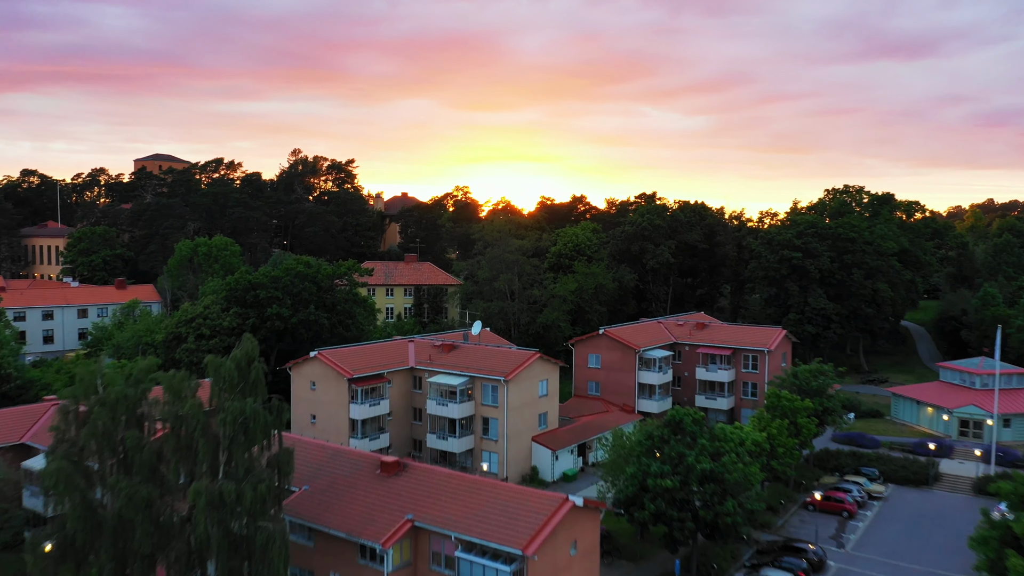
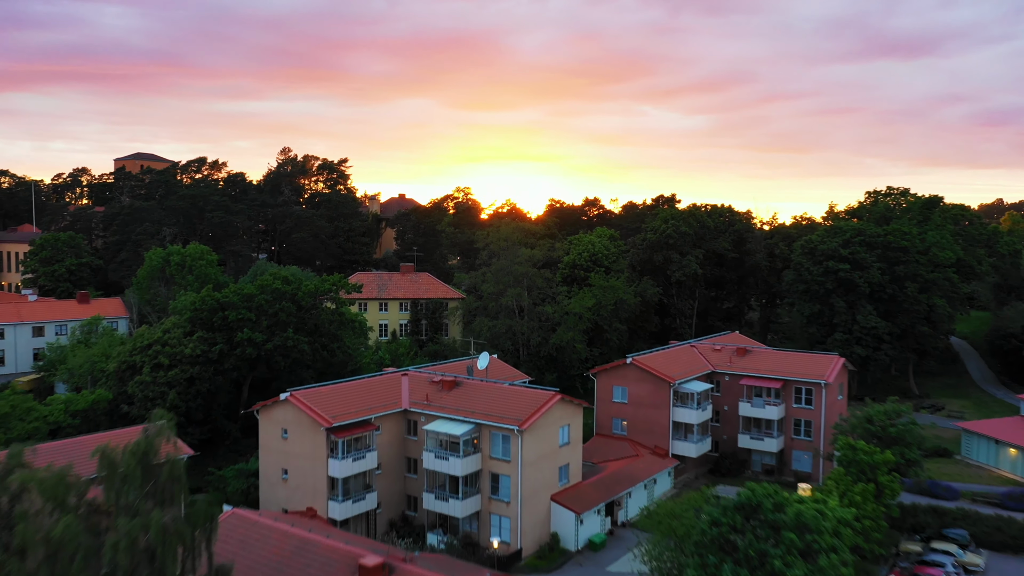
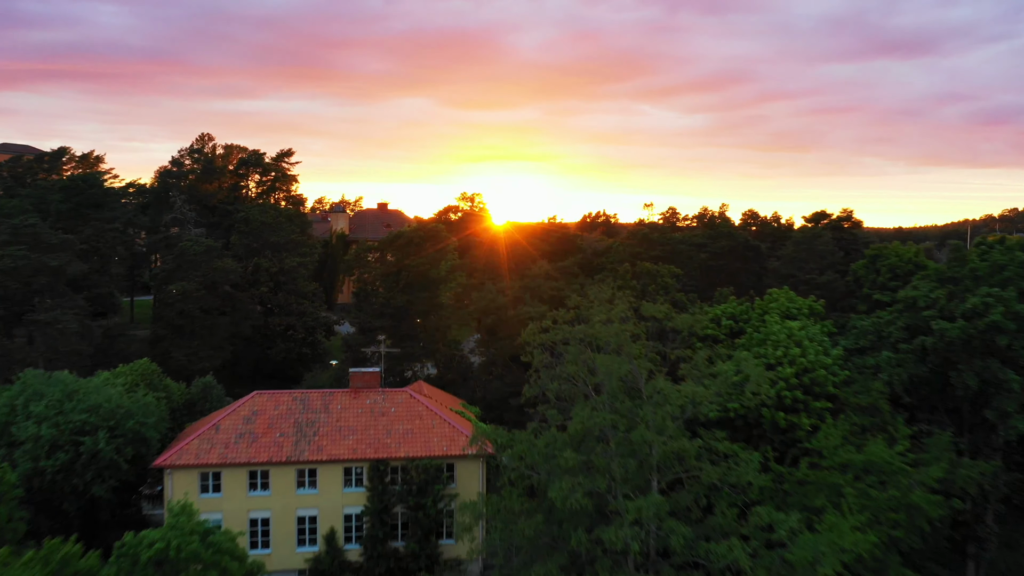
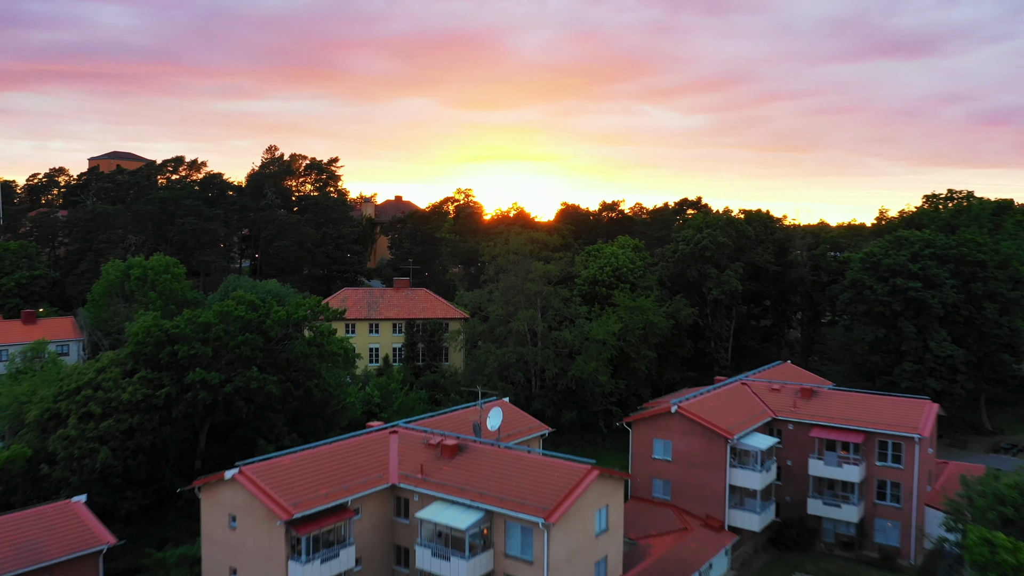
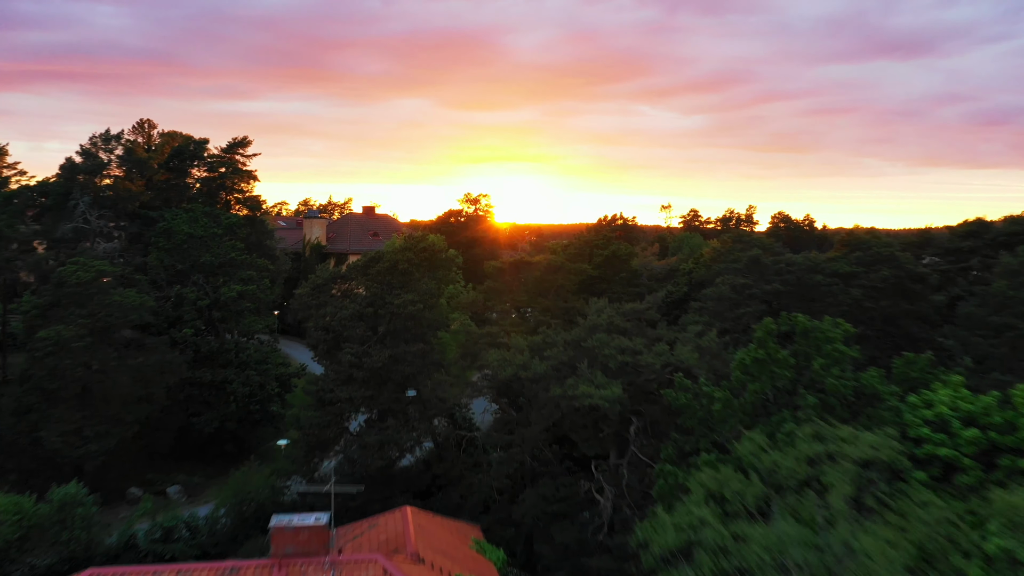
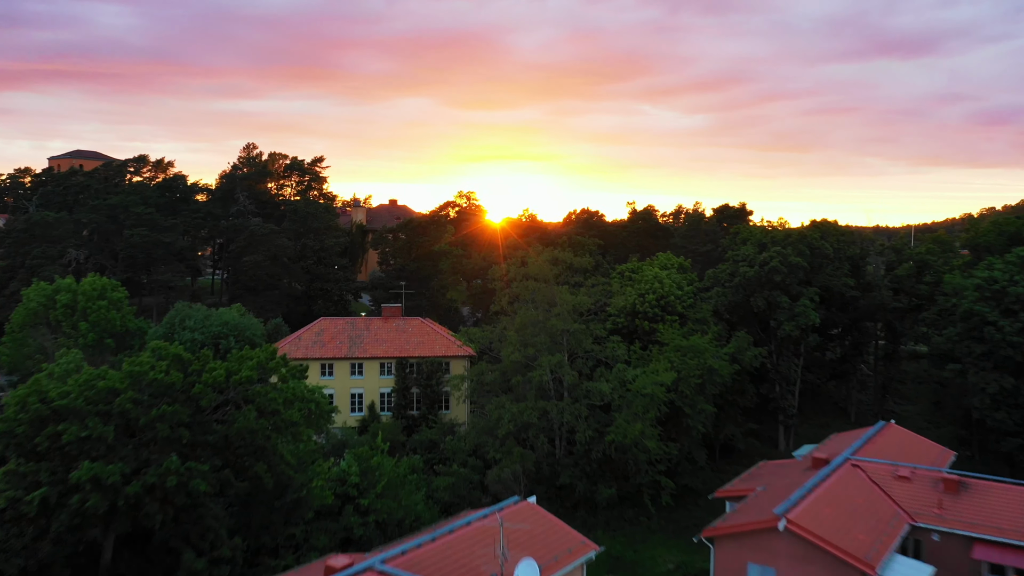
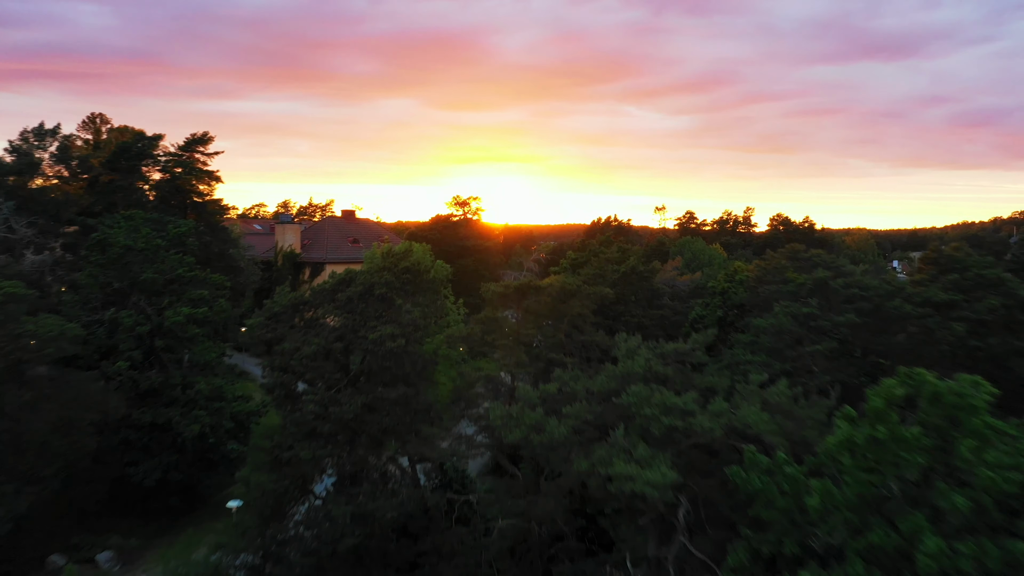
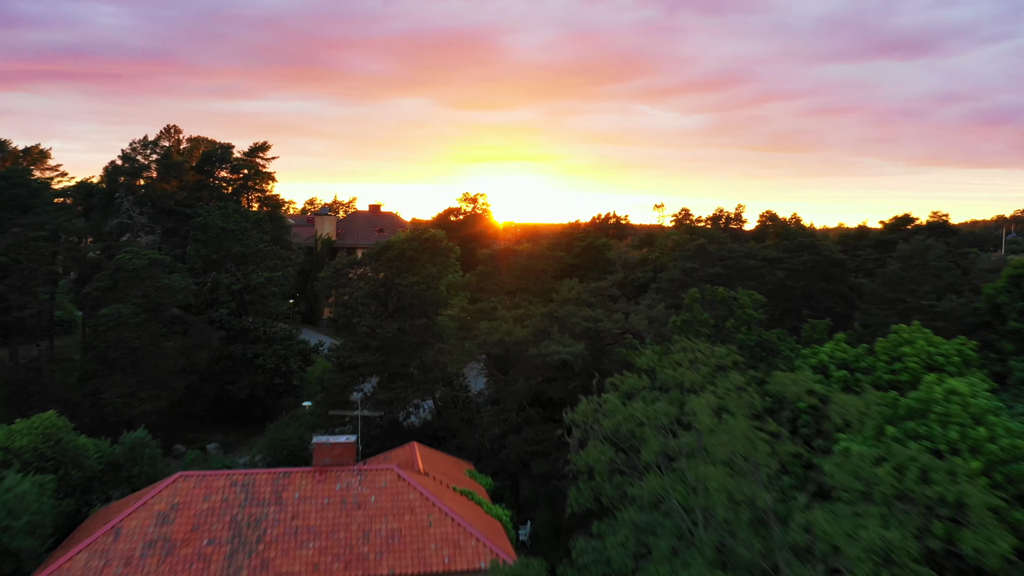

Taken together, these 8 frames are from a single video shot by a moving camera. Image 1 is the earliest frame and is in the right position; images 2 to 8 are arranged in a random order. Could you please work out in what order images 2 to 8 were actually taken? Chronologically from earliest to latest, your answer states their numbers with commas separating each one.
2, 4, 6, 3, 8, 5, 7
